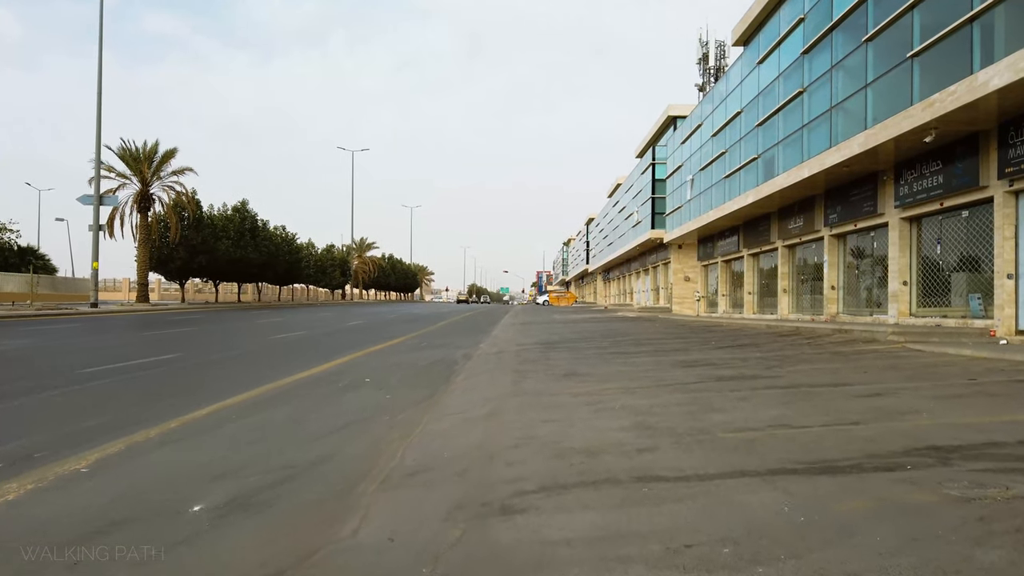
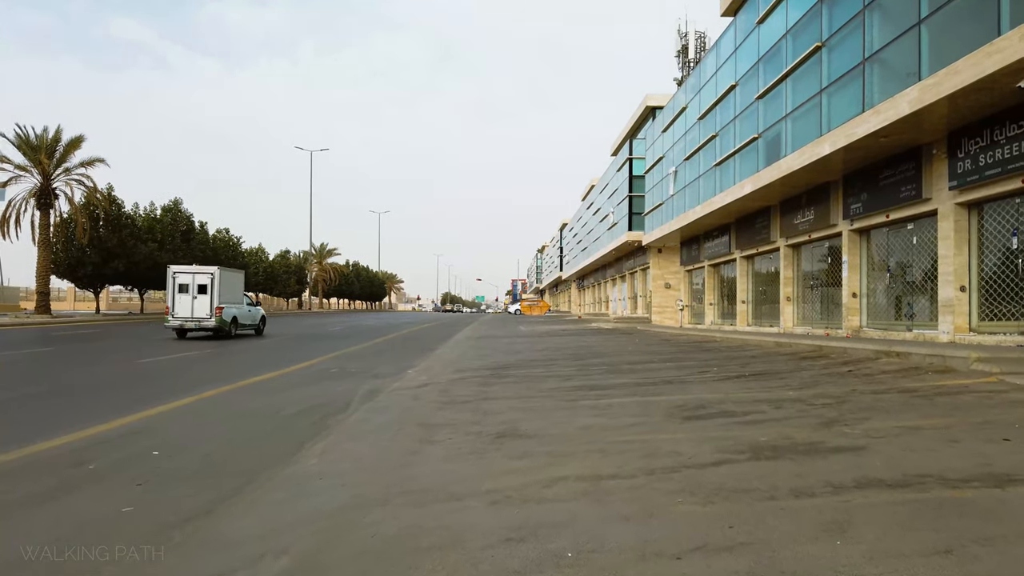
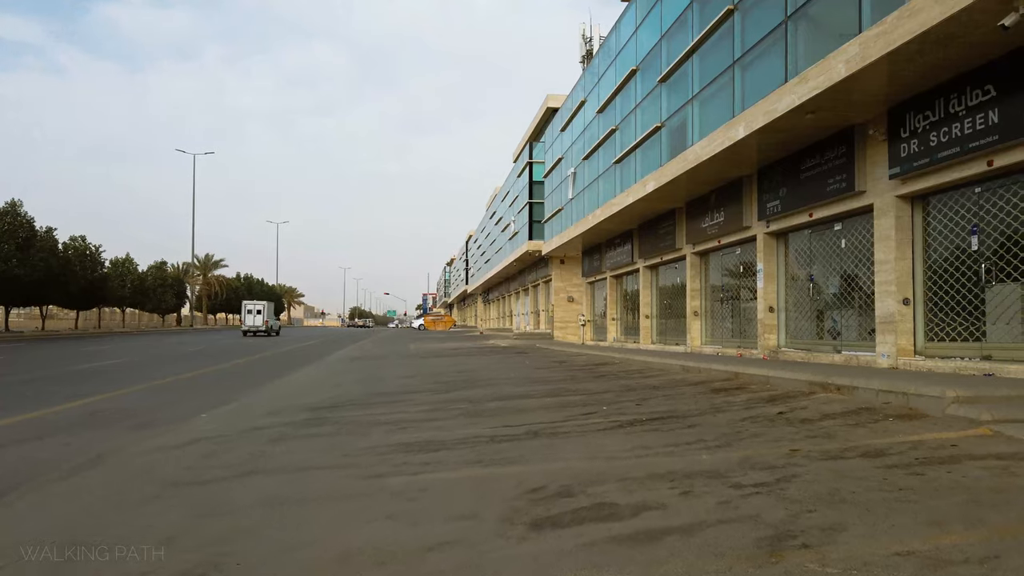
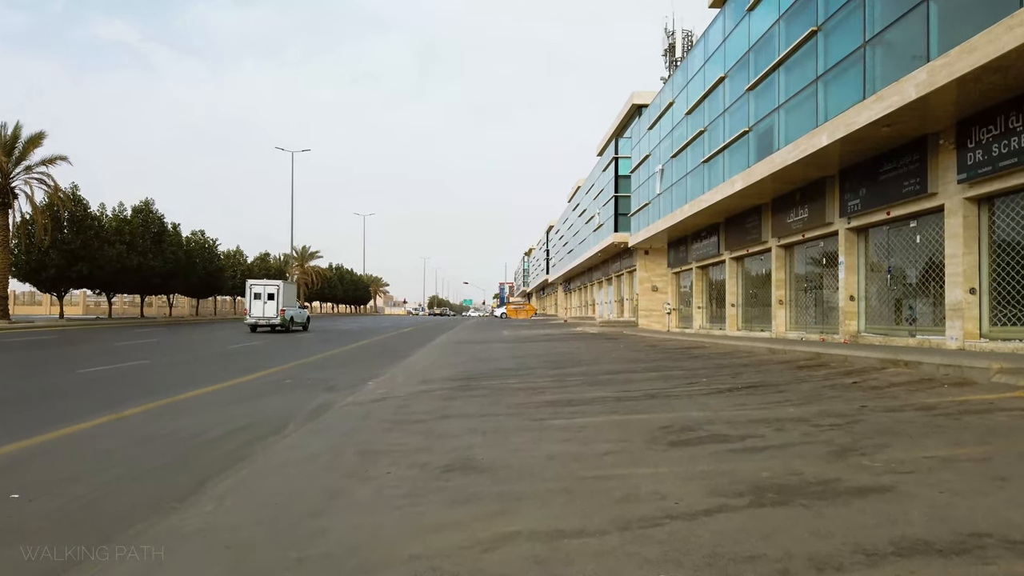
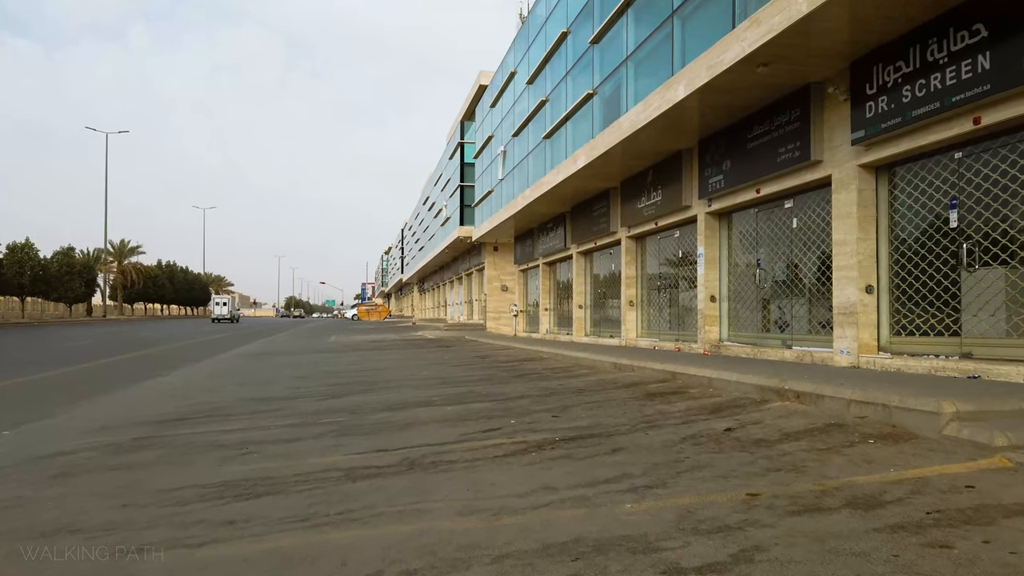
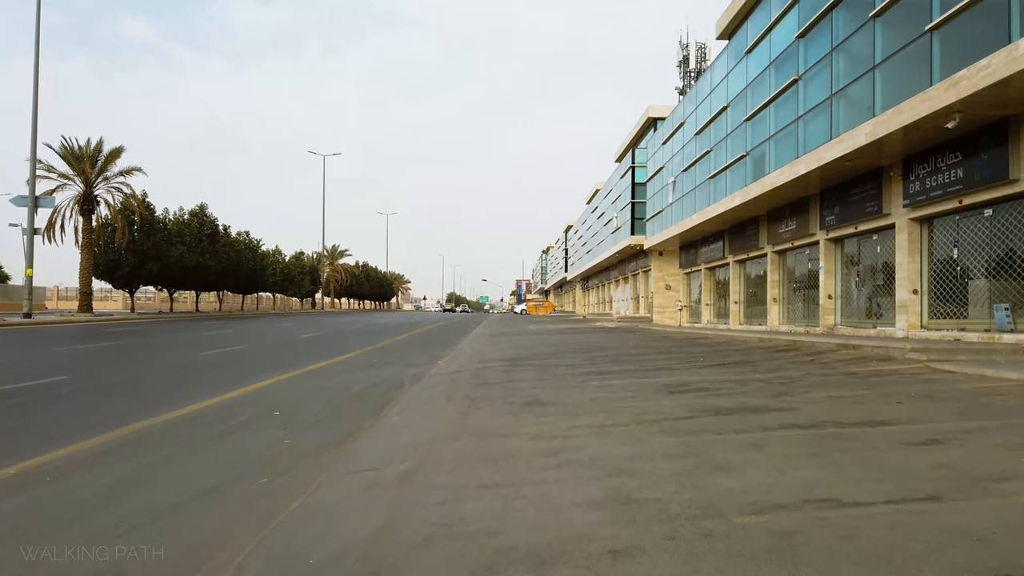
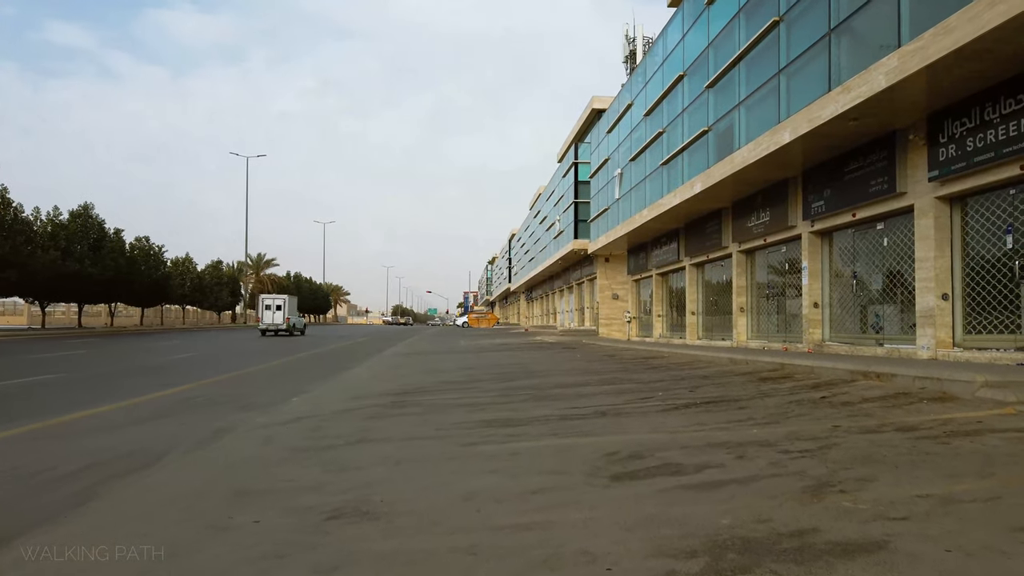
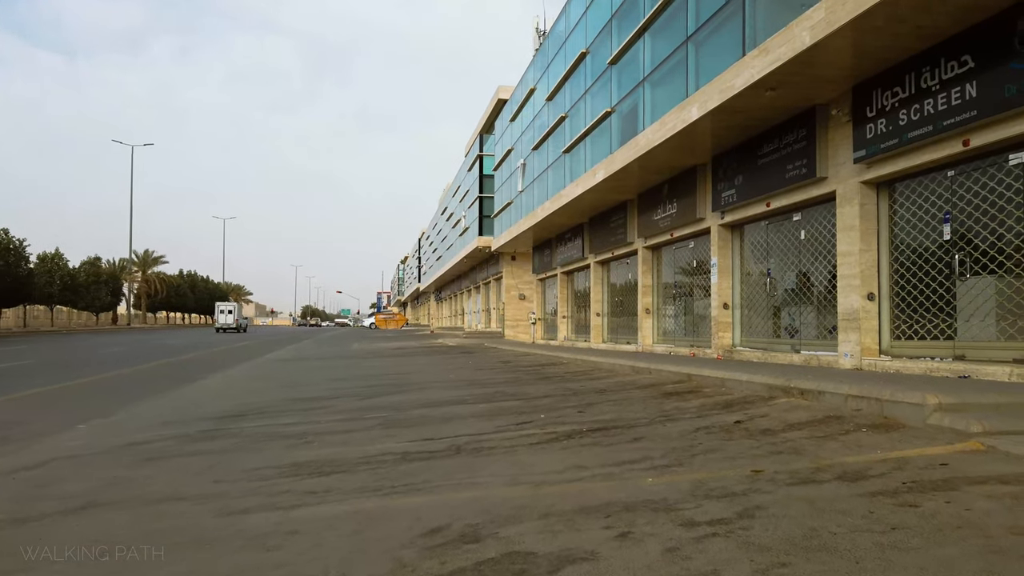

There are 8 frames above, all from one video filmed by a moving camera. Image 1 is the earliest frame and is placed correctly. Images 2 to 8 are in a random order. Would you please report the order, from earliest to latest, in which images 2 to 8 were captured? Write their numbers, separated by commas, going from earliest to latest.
6, 2, 4, 7, 3, 8, 5
